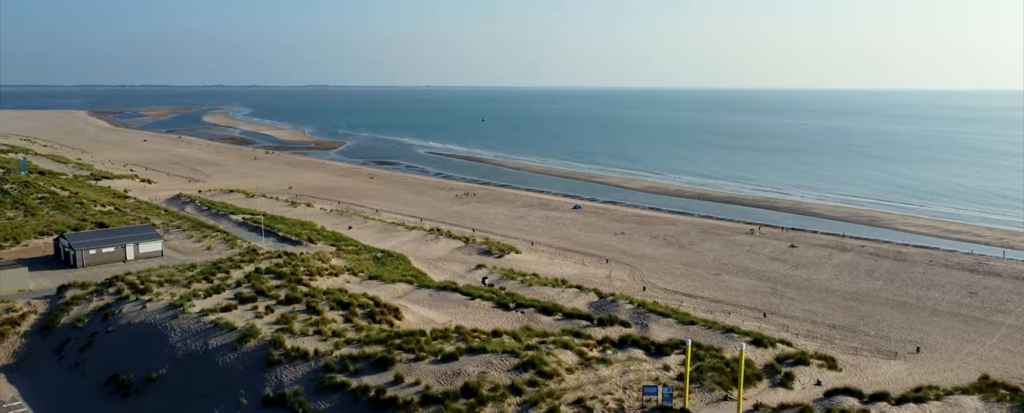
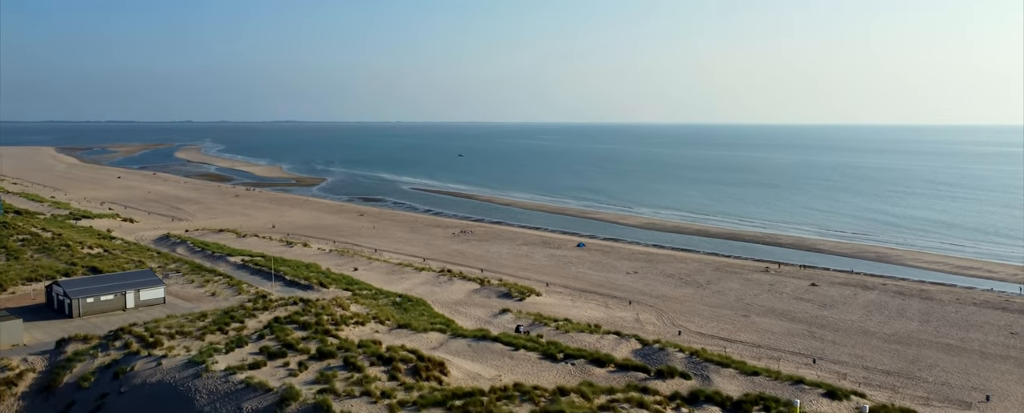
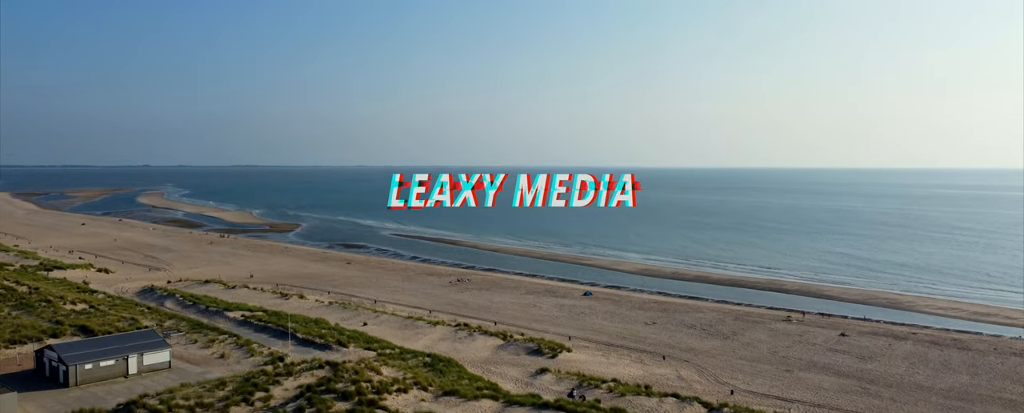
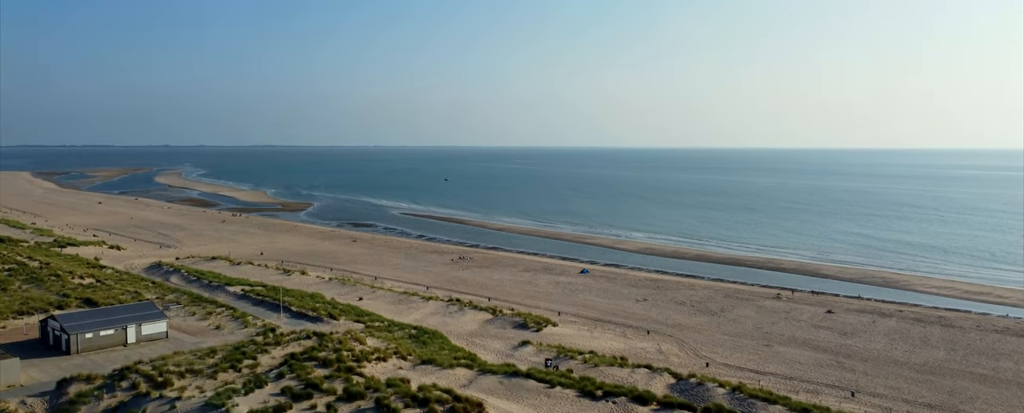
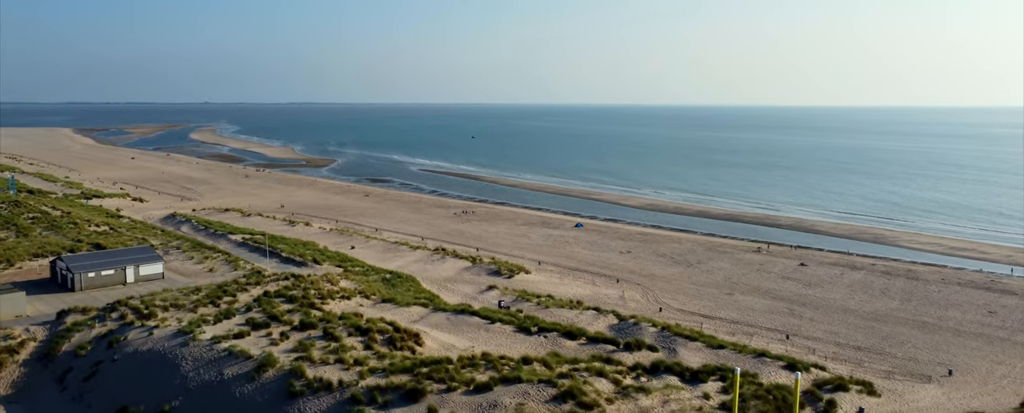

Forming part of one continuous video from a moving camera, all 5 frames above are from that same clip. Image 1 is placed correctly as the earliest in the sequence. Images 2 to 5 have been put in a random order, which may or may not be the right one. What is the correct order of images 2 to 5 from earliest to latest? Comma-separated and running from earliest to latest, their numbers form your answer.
5, 2, 4, 3
